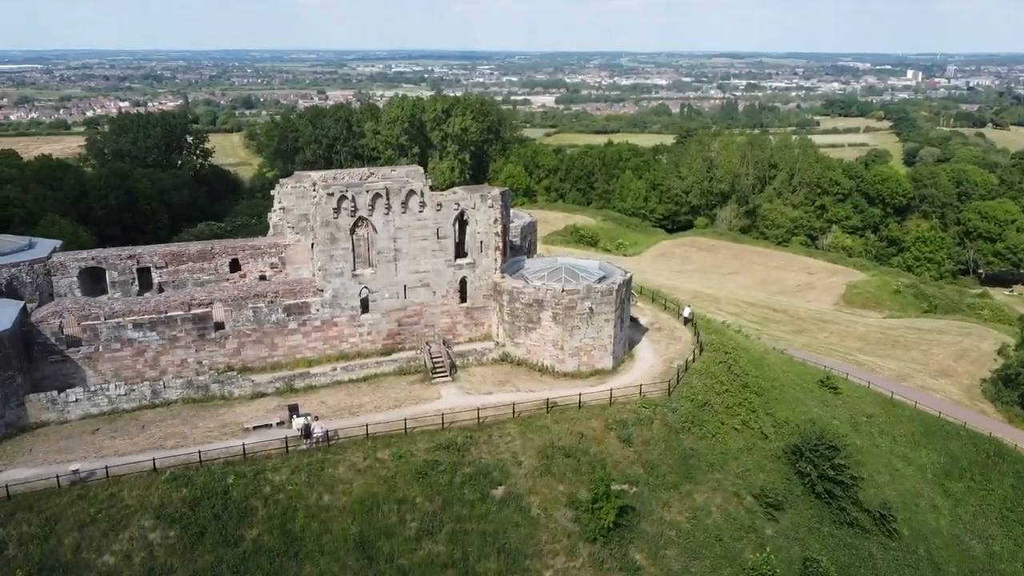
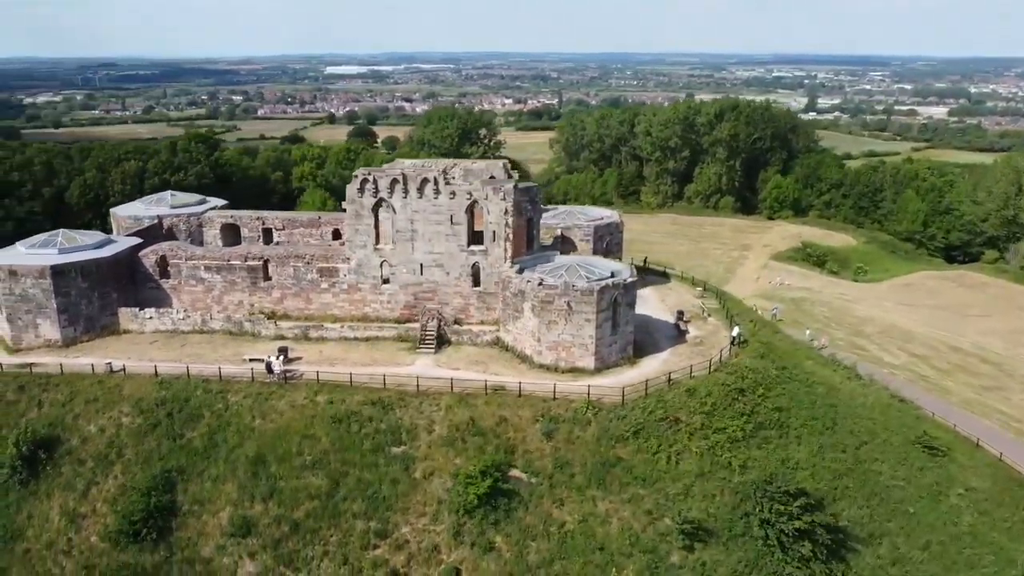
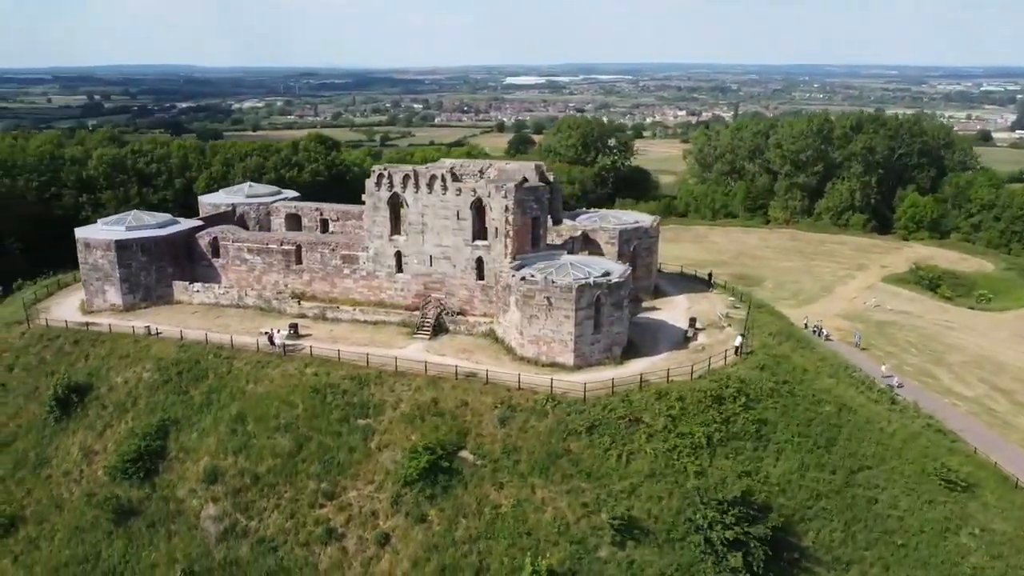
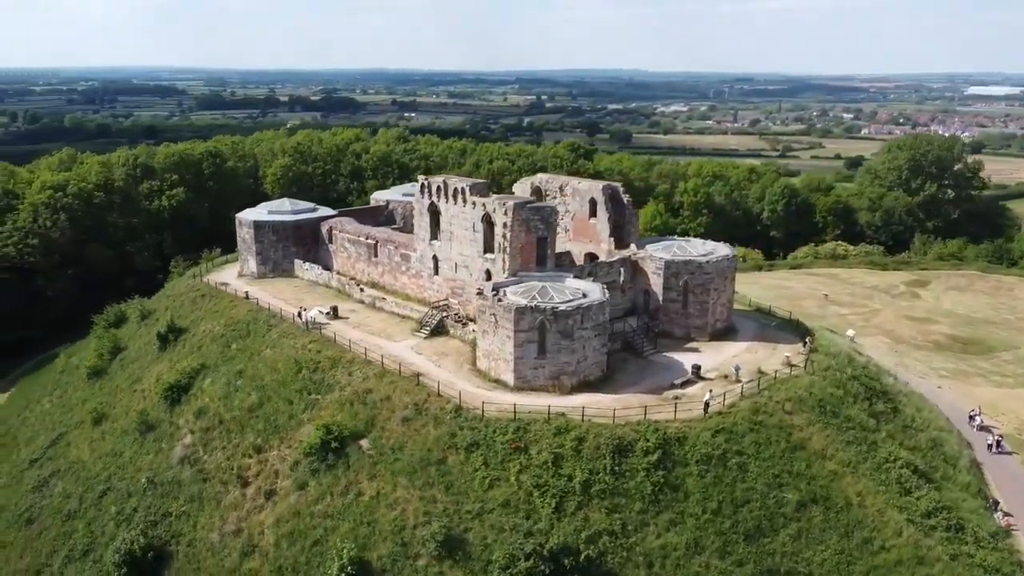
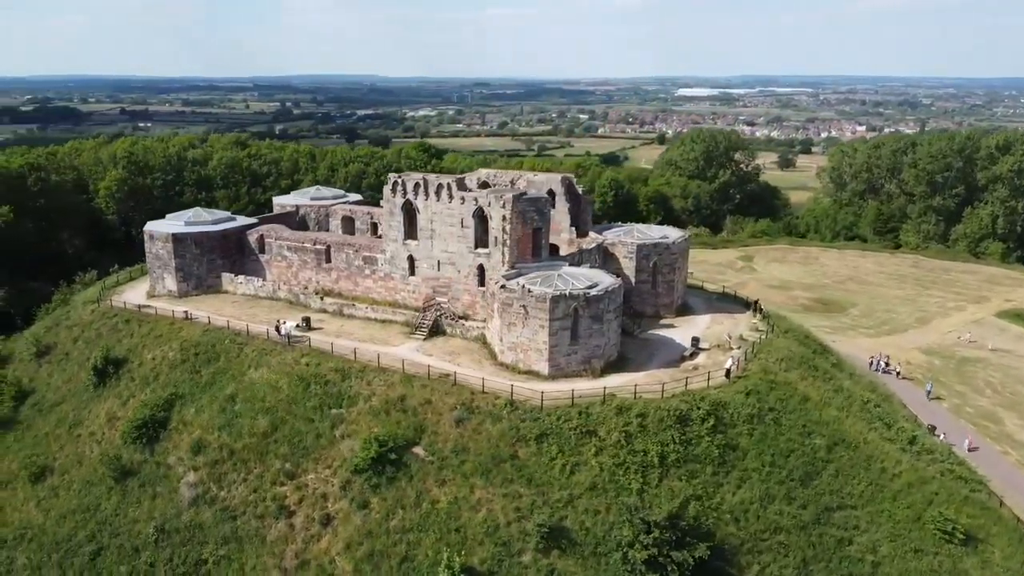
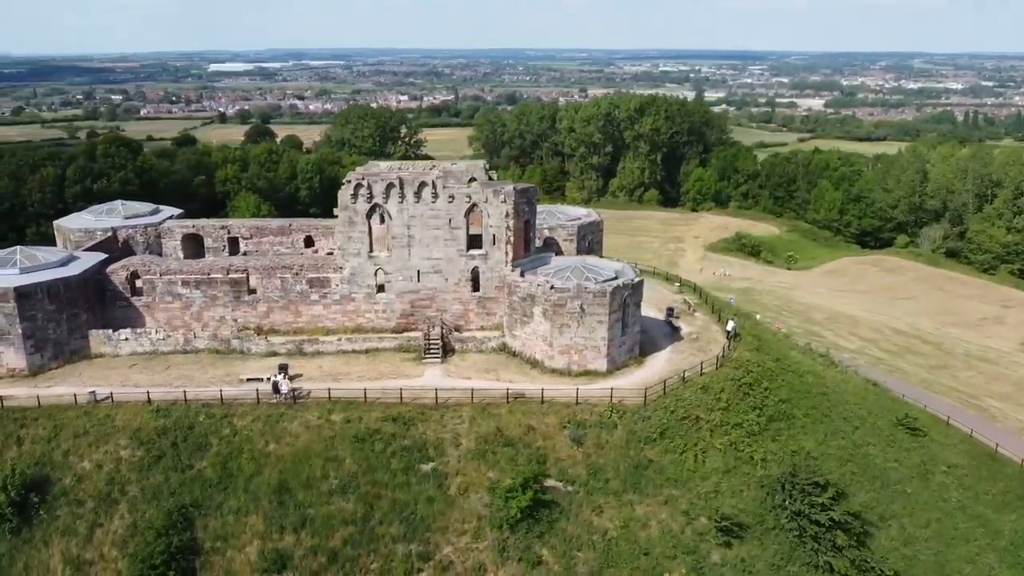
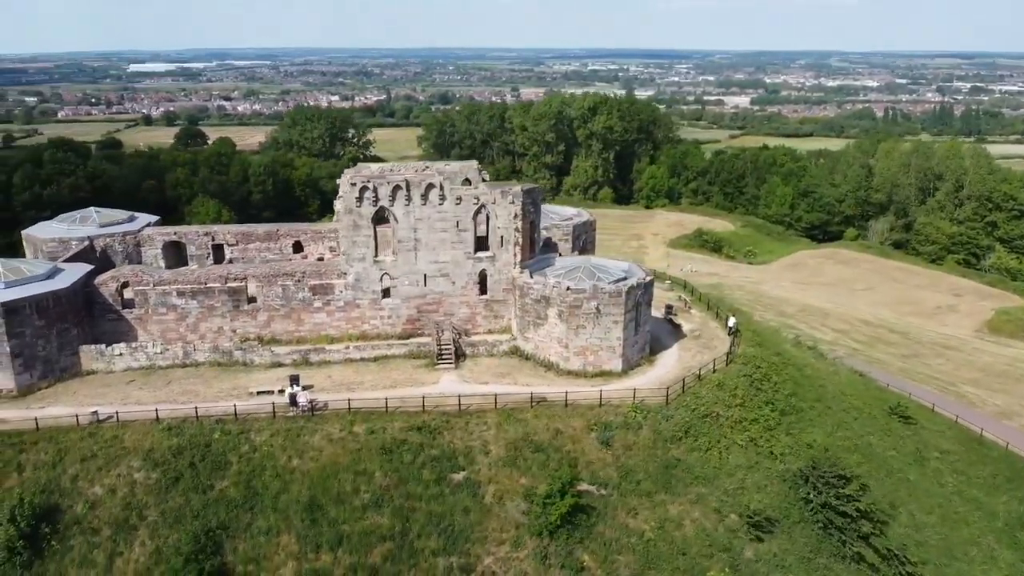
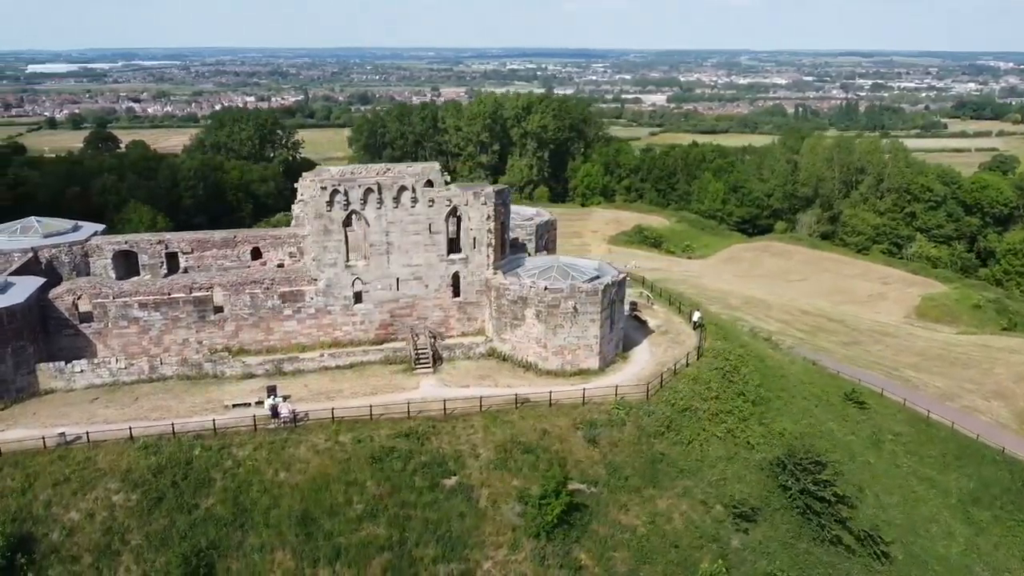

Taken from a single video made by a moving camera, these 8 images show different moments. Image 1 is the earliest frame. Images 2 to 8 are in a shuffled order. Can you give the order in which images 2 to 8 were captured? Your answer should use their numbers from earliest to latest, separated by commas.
8, 7, 6, 2, 3, 5, 4
